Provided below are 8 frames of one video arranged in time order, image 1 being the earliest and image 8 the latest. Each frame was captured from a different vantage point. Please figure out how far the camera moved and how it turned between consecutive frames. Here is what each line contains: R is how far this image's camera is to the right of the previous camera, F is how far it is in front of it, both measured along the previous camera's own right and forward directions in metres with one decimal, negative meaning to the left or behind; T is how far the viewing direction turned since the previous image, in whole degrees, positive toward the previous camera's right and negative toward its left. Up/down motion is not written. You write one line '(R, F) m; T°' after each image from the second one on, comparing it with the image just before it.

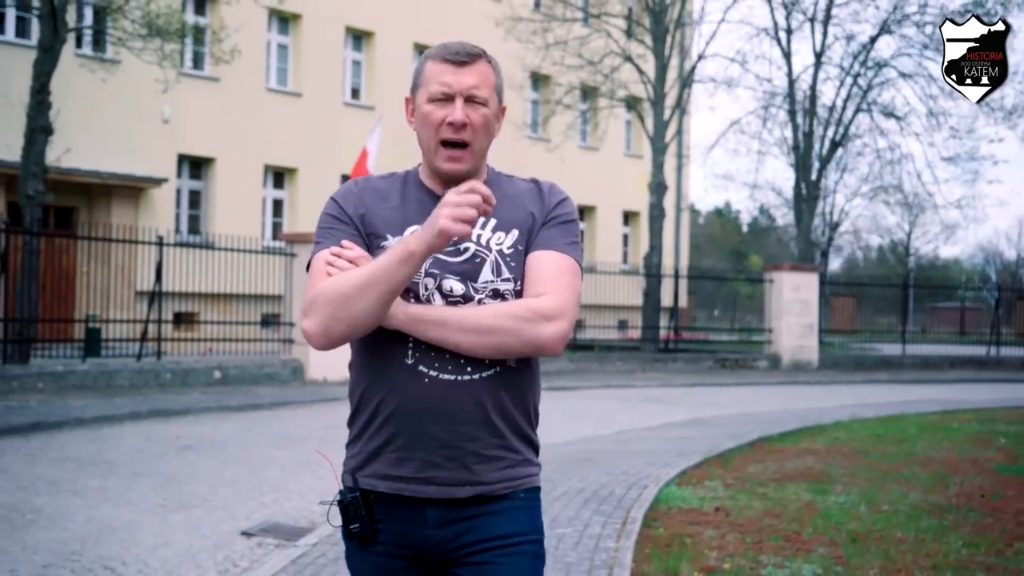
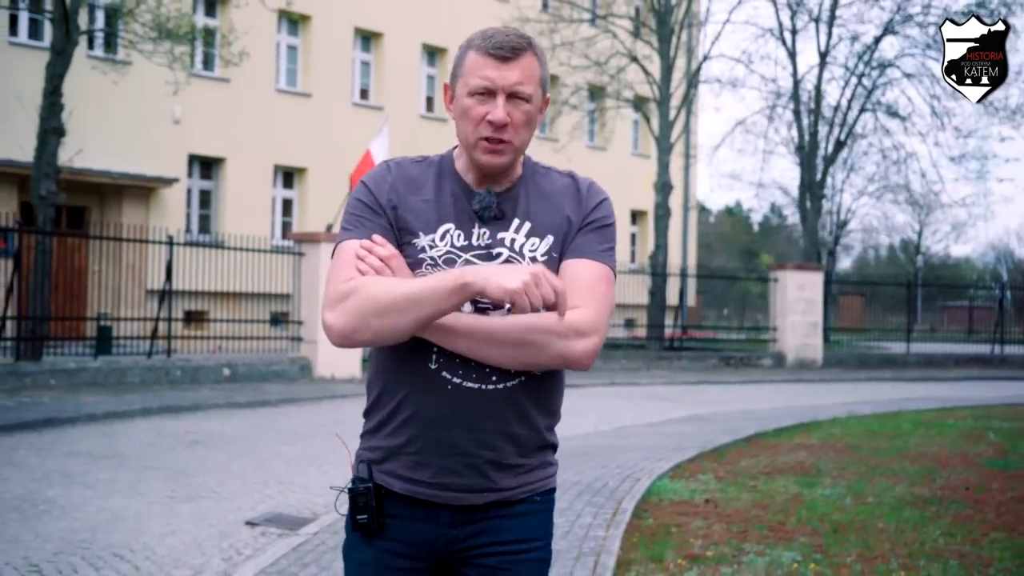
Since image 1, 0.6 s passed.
(+0.1, -0.3) m; -1°
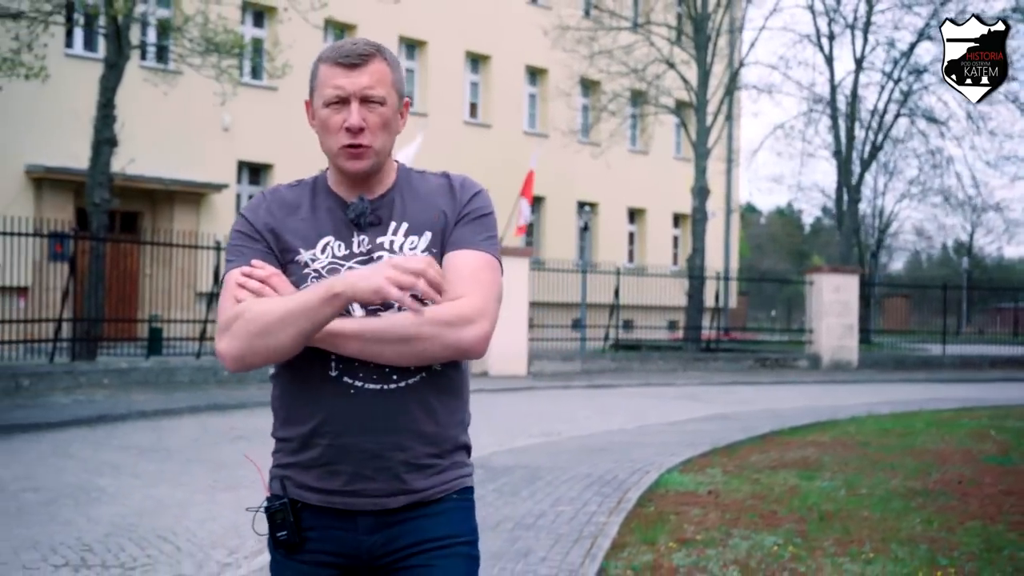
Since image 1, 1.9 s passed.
(+0.3, -0.6) m; -2°
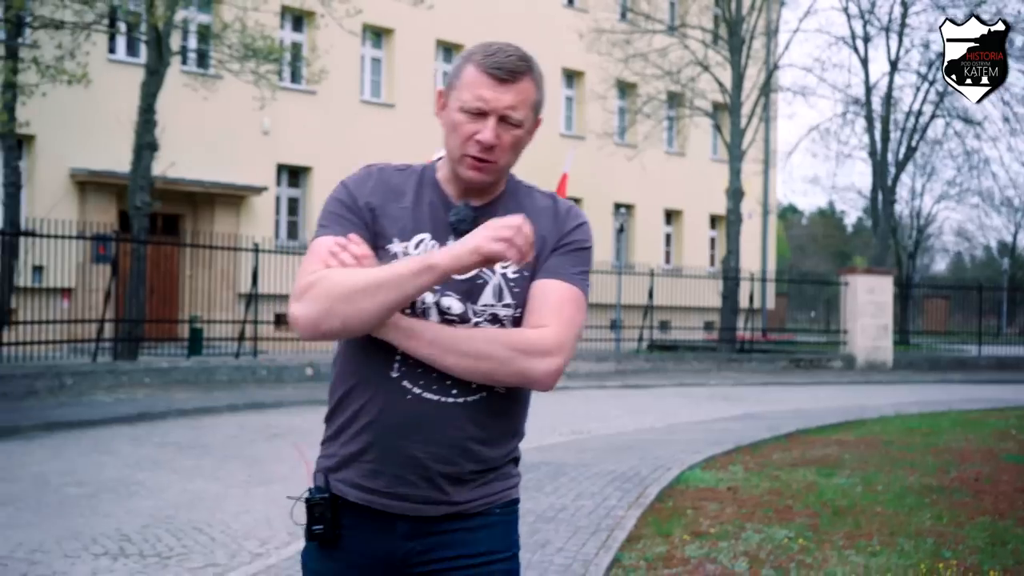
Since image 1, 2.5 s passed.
(+0.1, -0.3) m; -2°
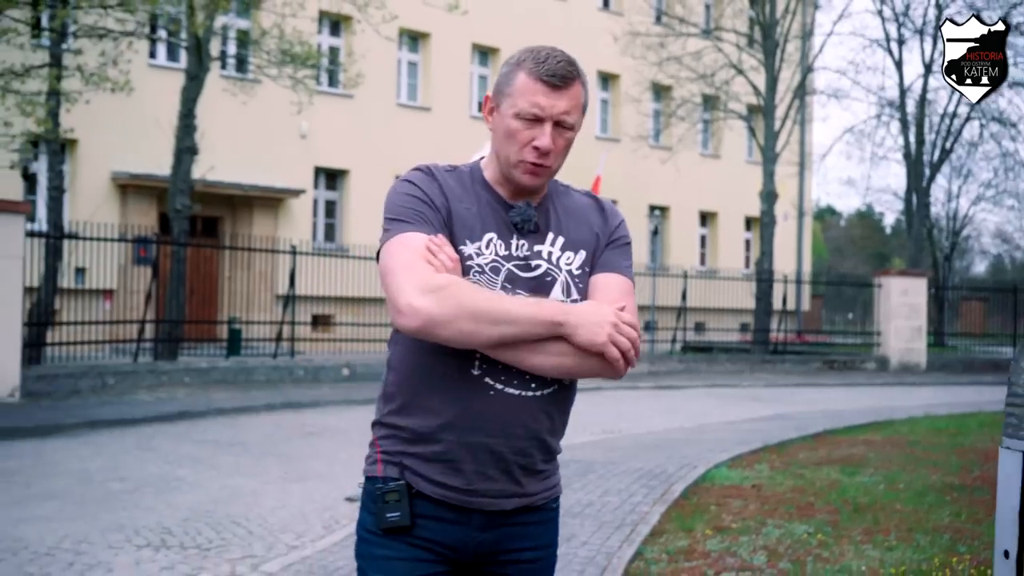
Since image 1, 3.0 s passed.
(+0.1, -0.2) m; -2°
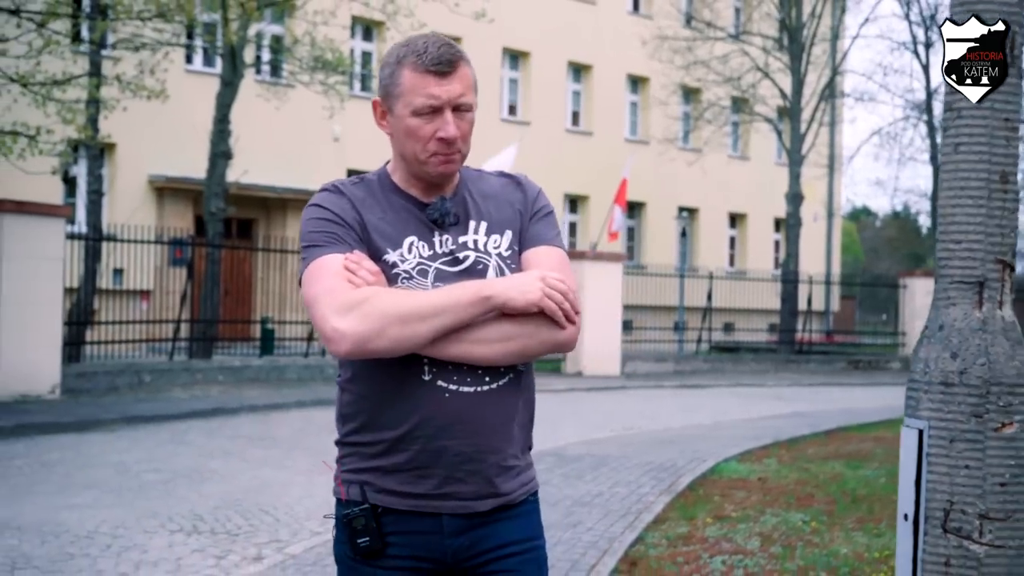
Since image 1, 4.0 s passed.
(+0.2, -0.4) m; -2°
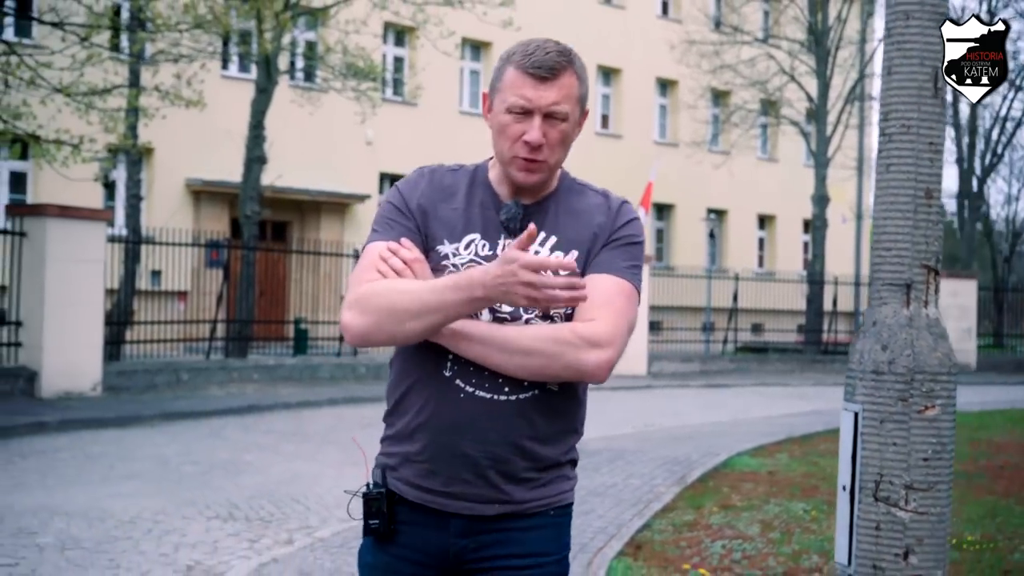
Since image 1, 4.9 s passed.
(+0.1, -0.5) m; -2°
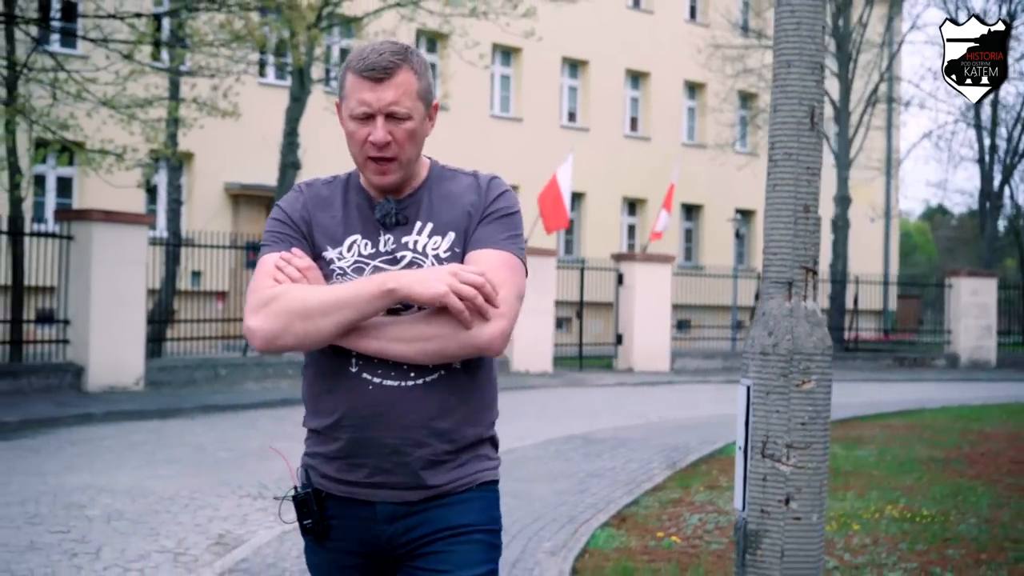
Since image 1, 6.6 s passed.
(+0.3, -0.8) m; -2°
